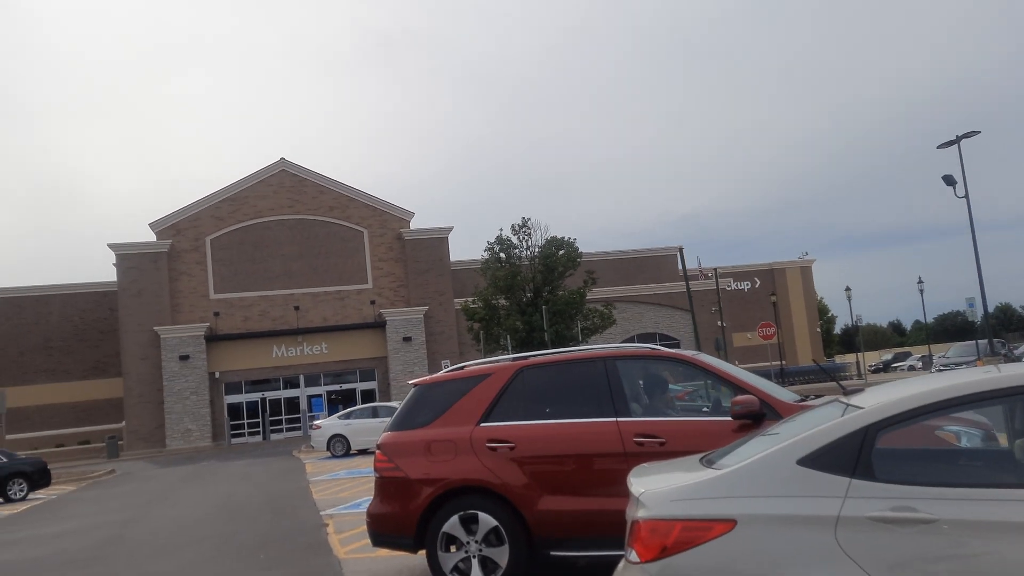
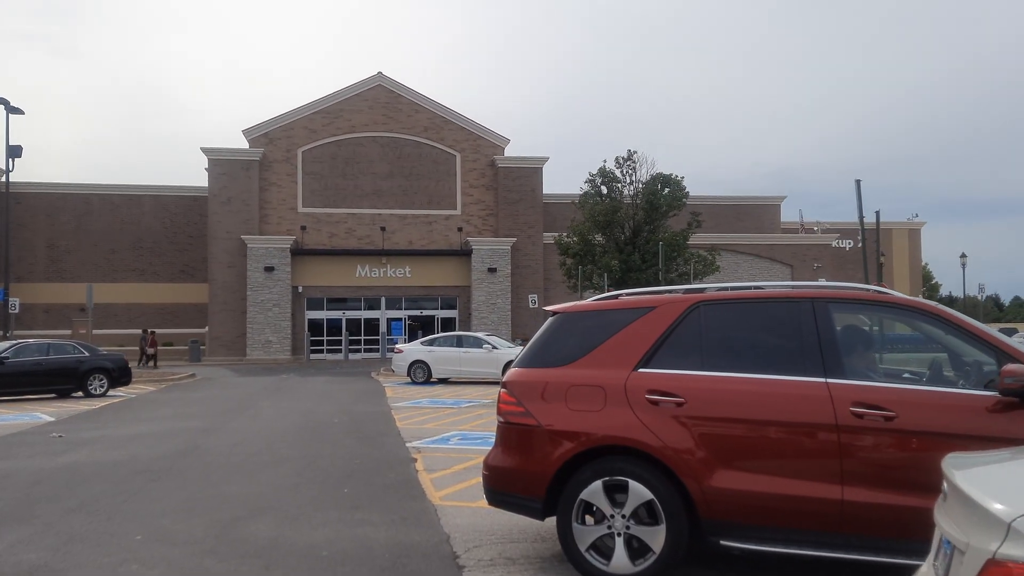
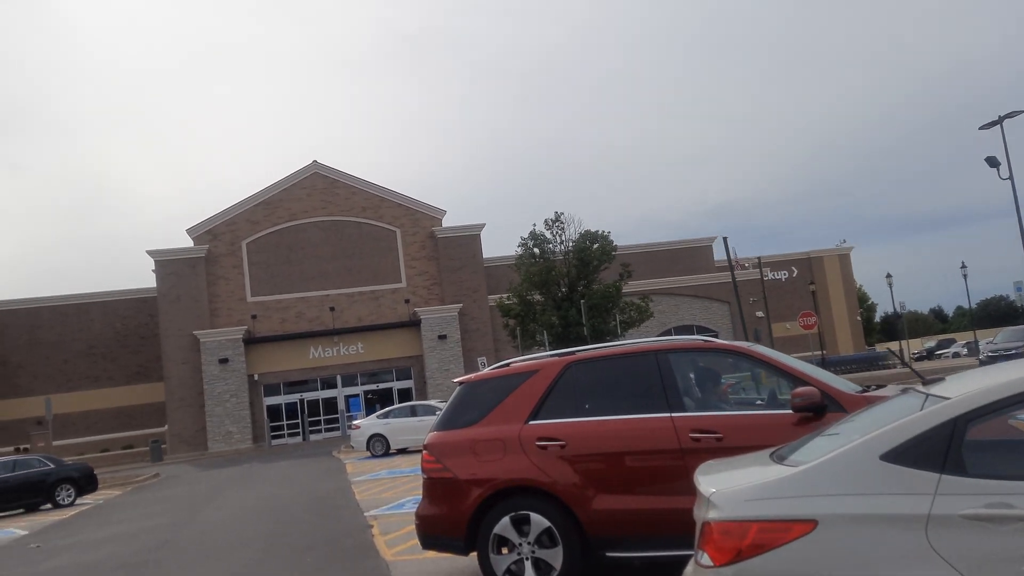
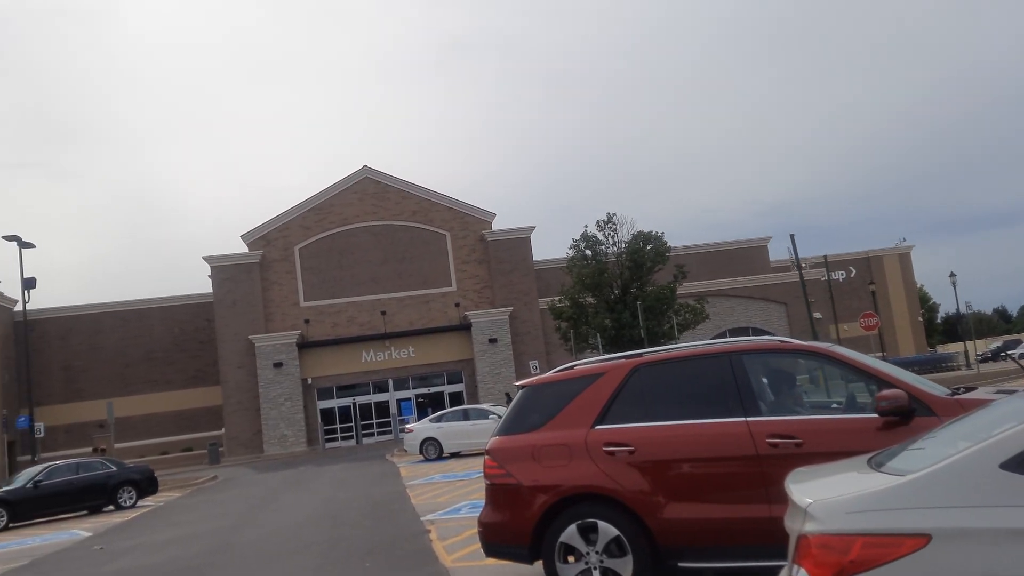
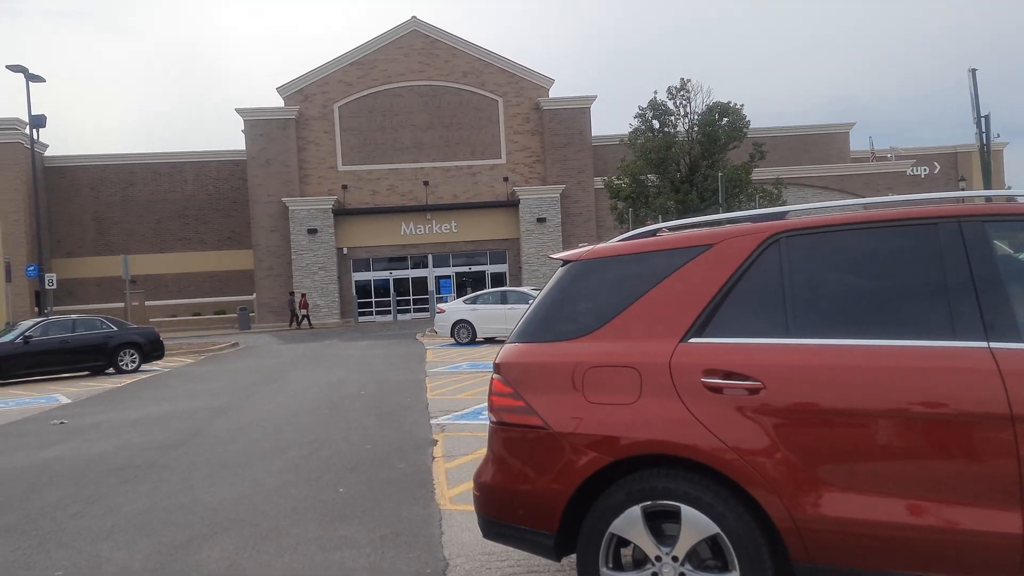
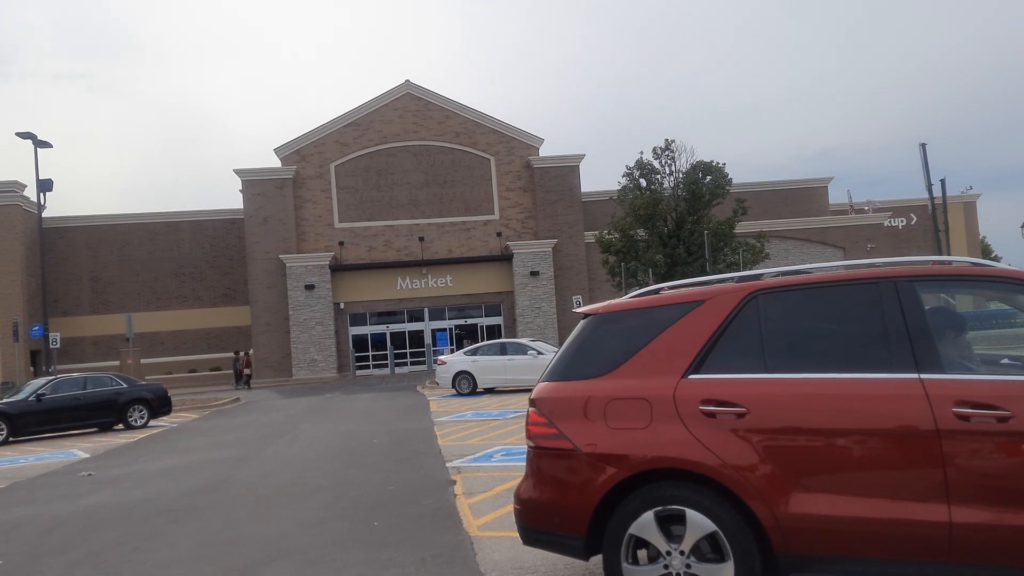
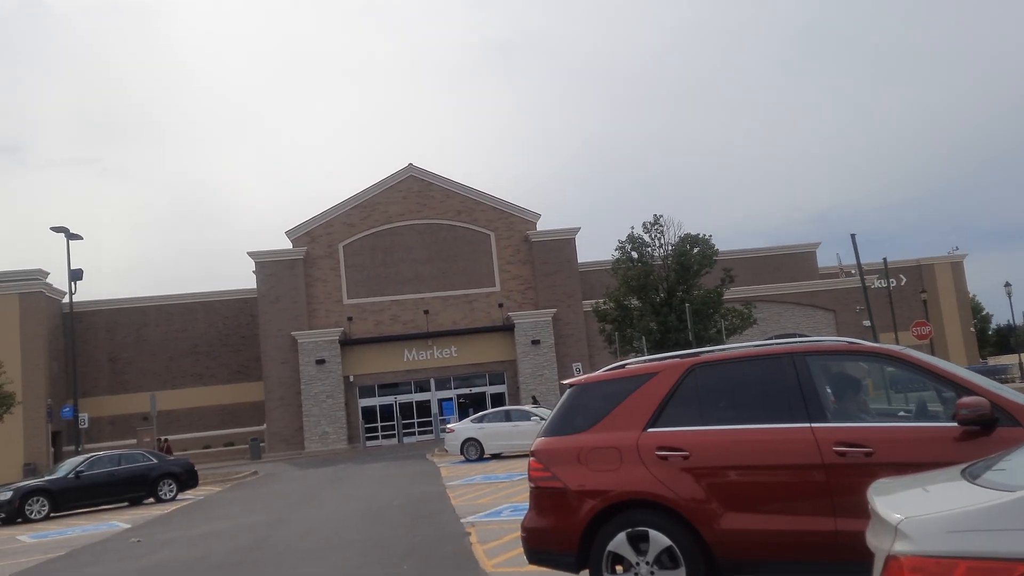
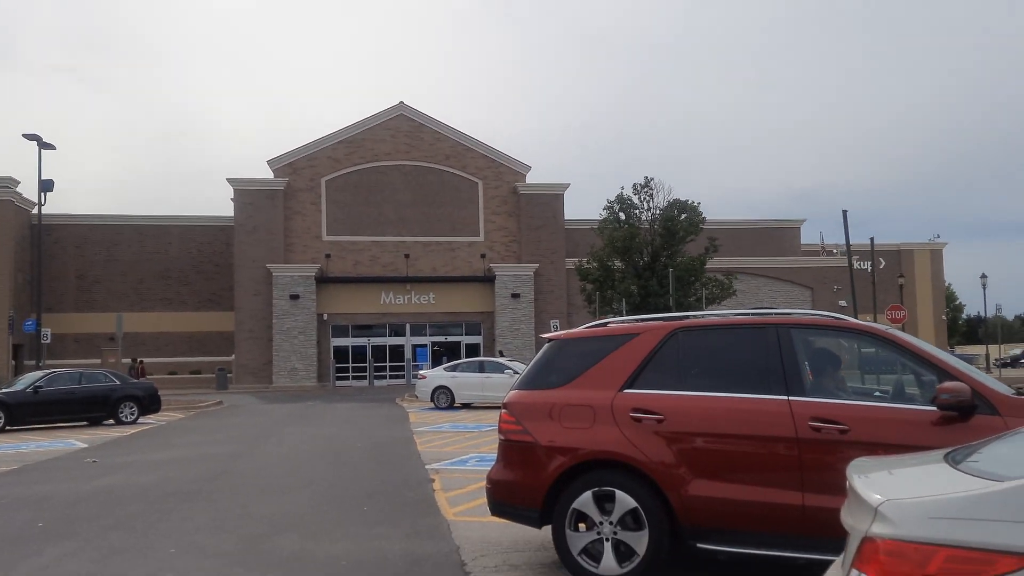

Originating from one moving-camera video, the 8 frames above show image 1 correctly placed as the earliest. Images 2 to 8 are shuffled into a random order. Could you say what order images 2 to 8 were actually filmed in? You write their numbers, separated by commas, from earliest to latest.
3, 4, 7, 8, 2, 6, 5
